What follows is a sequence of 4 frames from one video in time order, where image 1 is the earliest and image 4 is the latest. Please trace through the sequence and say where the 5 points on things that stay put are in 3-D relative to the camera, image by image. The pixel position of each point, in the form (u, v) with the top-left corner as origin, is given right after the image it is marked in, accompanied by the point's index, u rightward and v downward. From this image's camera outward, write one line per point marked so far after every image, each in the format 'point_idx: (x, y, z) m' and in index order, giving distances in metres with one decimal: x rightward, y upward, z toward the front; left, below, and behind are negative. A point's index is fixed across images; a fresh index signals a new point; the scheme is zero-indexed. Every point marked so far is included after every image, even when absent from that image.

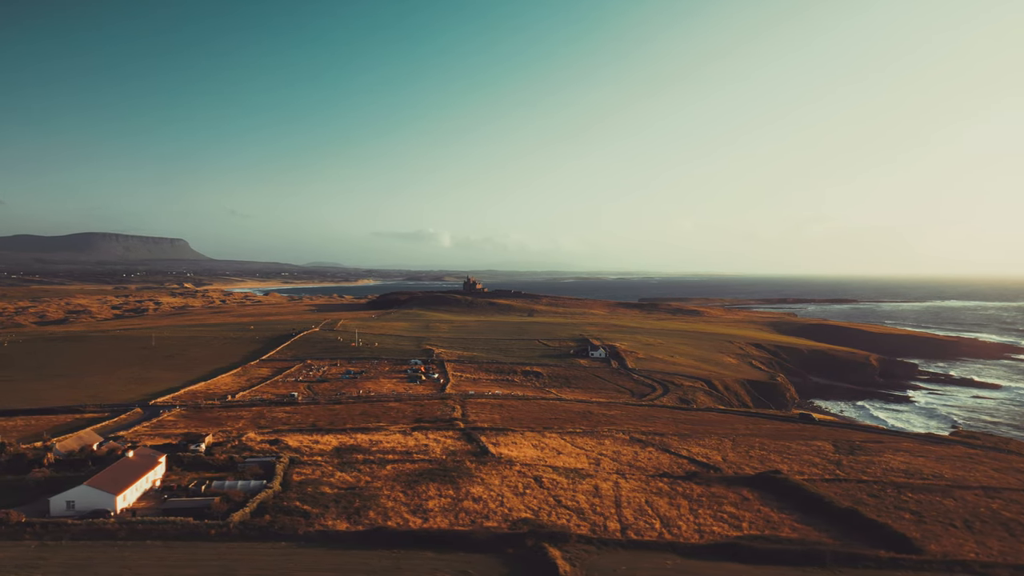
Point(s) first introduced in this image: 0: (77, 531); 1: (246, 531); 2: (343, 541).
0: (-16.4, -9.2, +19.5) m
1: (-10.2, -9.4, +19.9) m
2: (-6.5, -9.7, +19.7) m
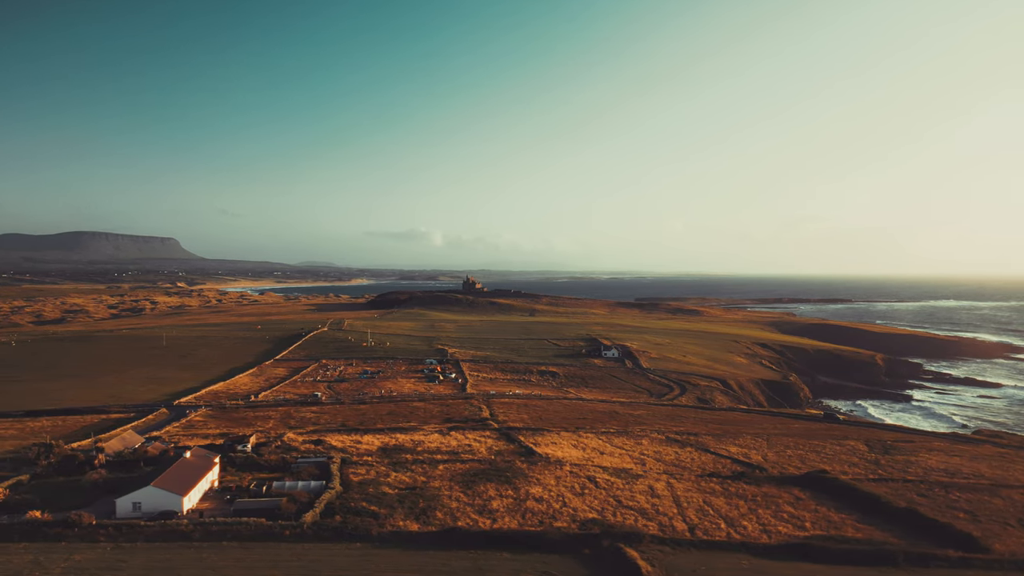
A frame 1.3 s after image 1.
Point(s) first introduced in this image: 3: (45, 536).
0: (-13.5, -9.1, +19.3) m
1: (-7.3, -9.3, +19.8) m
2: (-3.6, -9.6, +19.6) m
3: (-16.9, -9.0, +18.7) m
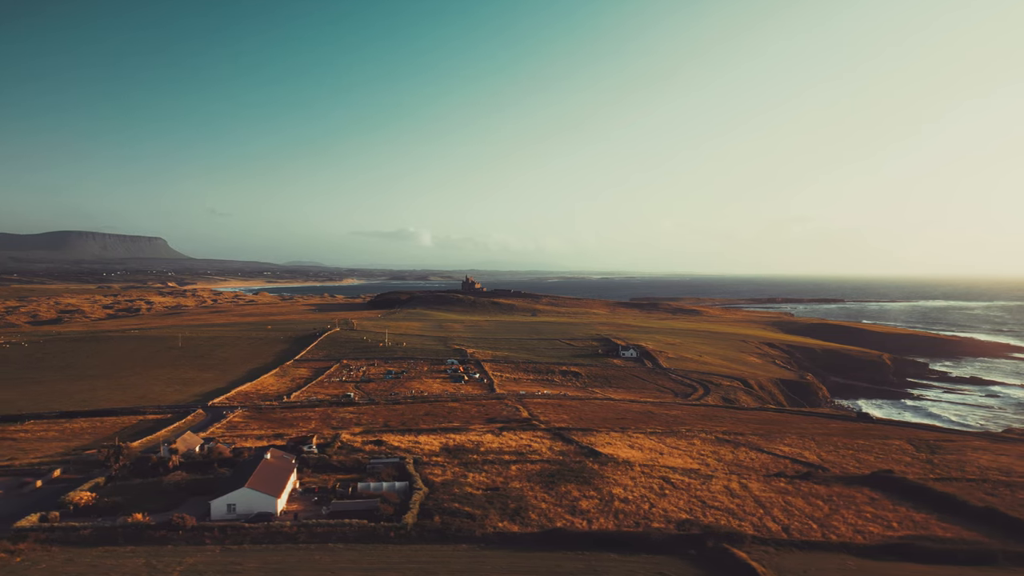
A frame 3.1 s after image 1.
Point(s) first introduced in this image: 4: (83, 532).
0: (-9.5, -9.1, +19.1) m
1: (-3.3, -9.3, +19.6) m
2: (+0.4, -9.6, +19.5) m
3: (-12.9, -9.0, +18.5) m
4: (-15.5, -8.8, +18.7) m
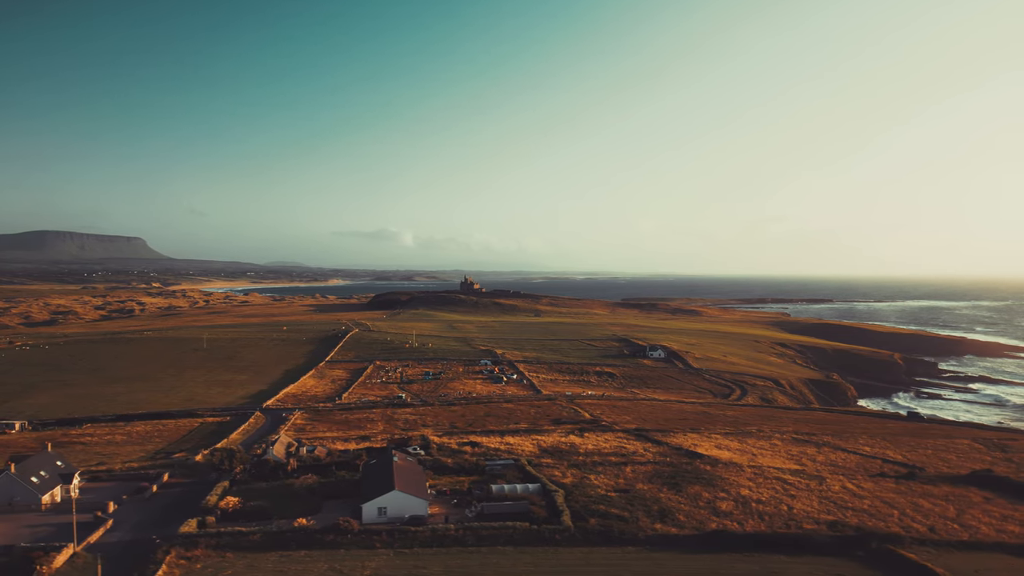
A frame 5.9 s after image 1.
0: (-3.3, -9.1, +18.9) m
1: (+2.9, -9.4, +19.5) m
2: (+6.6, -9.6, +19.4) m
3: (-6.7, -9.0, +18.3) m
4: (-9.3, -8.9, +18.4) m
